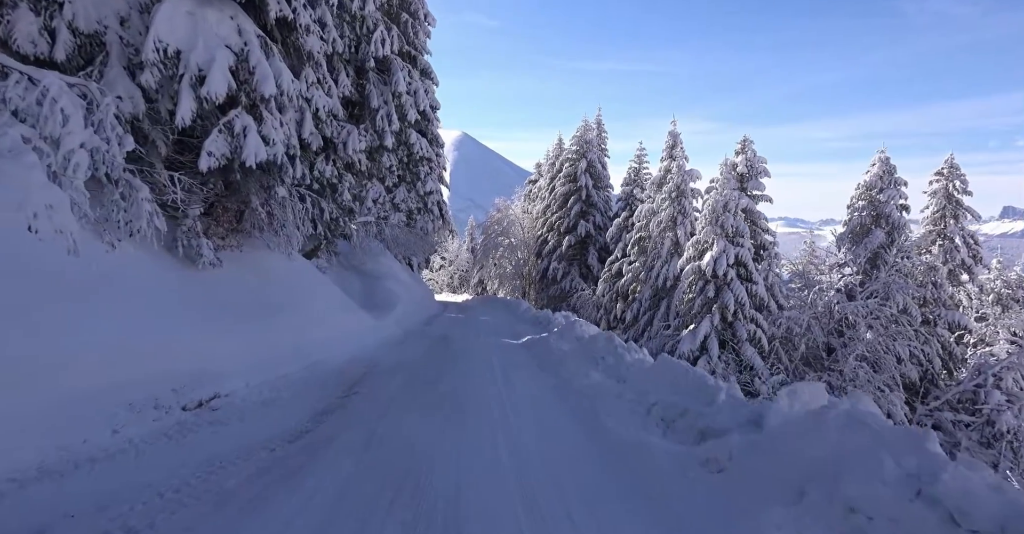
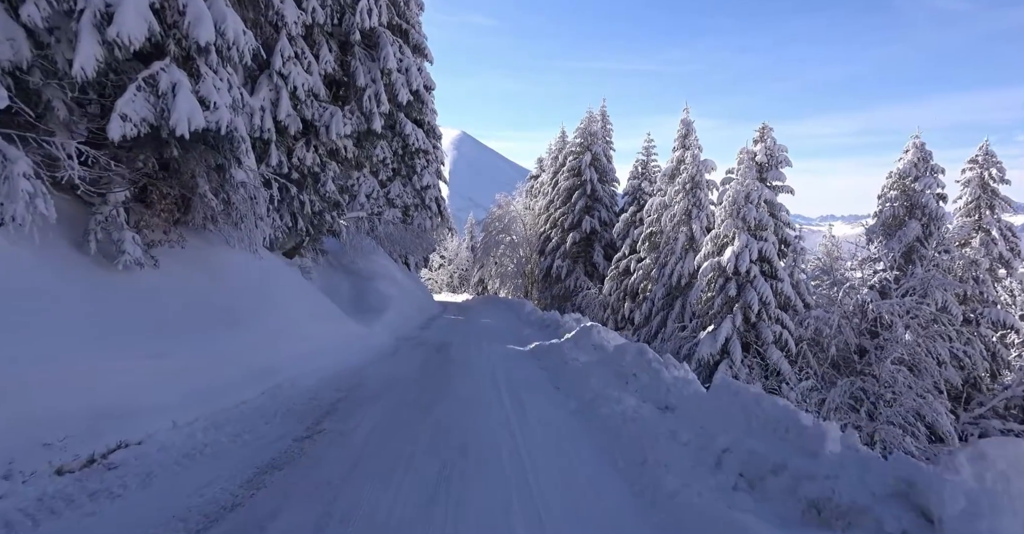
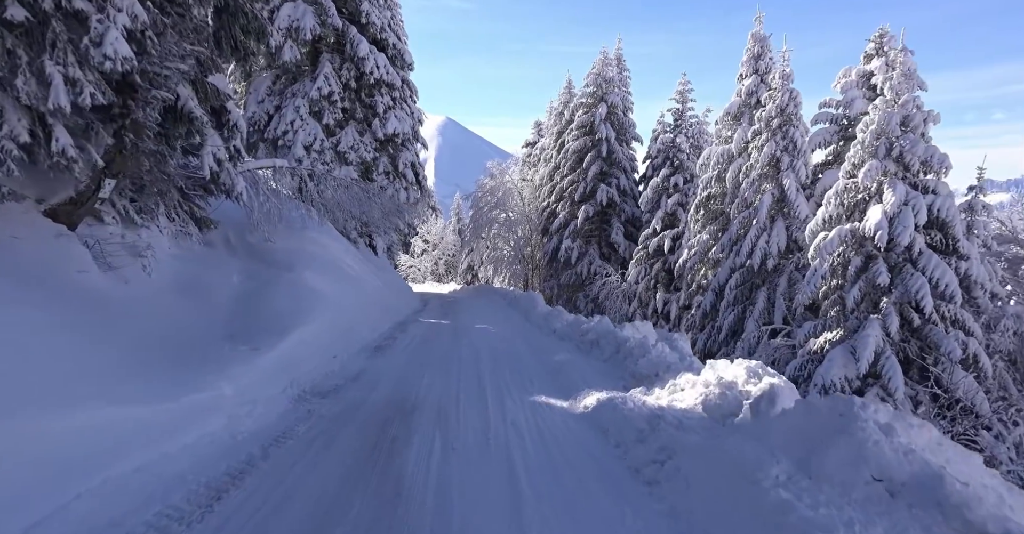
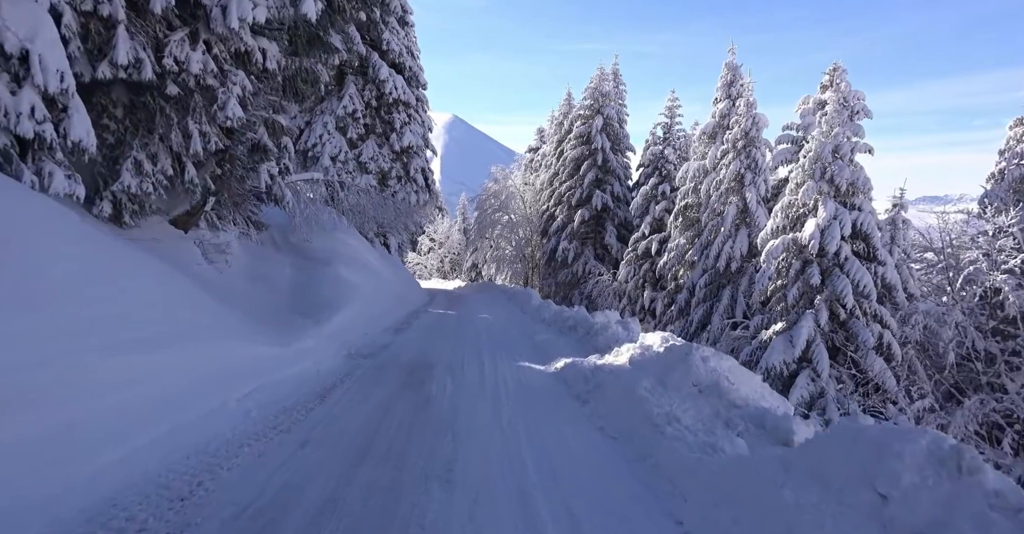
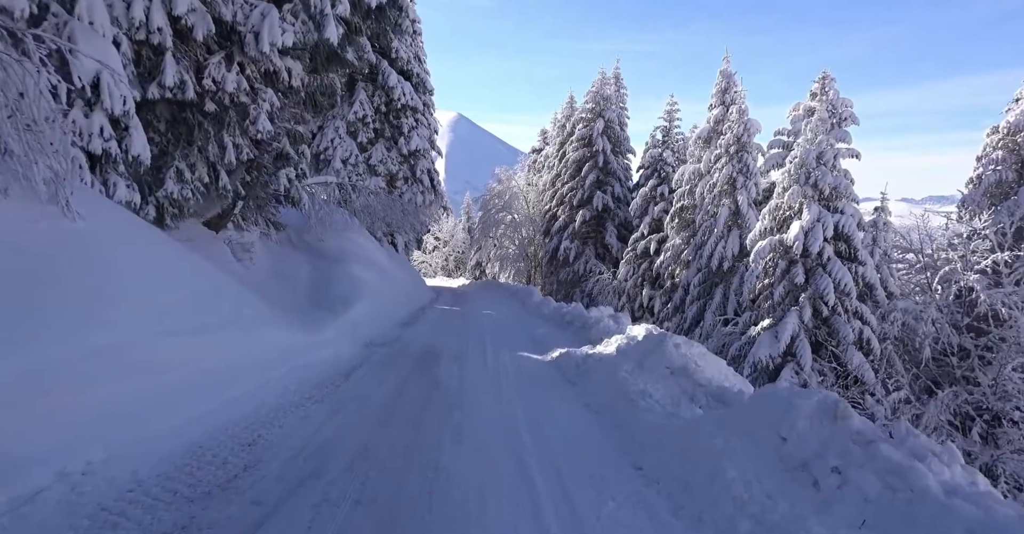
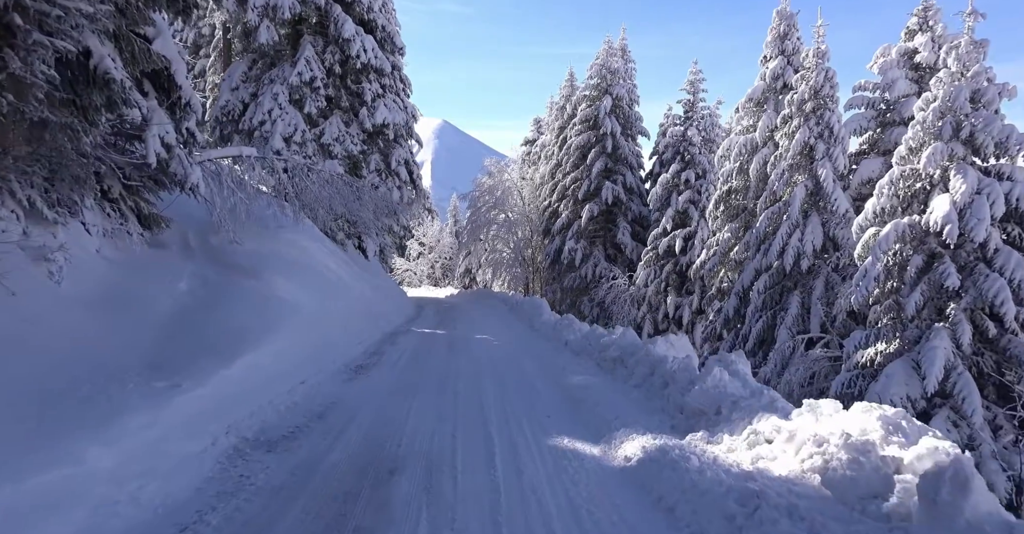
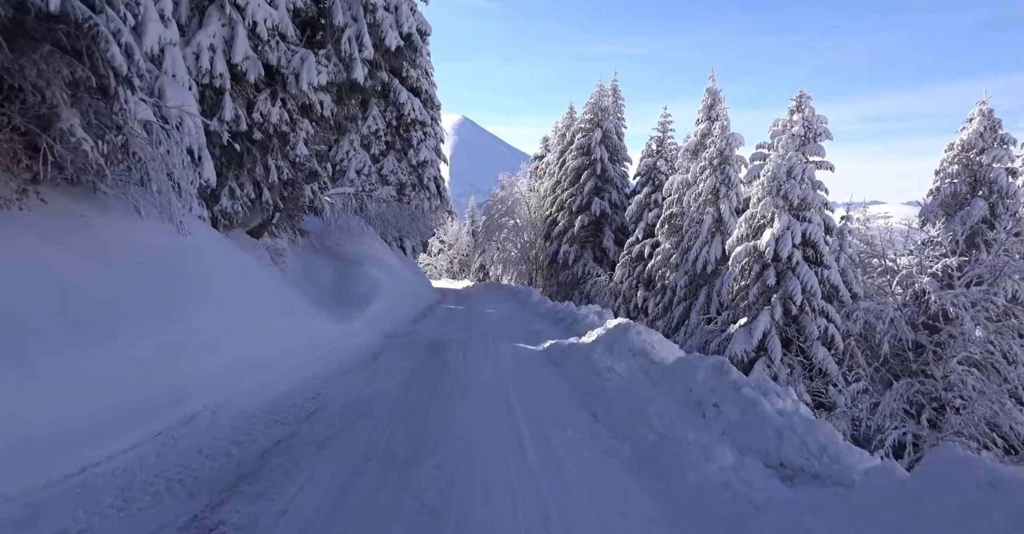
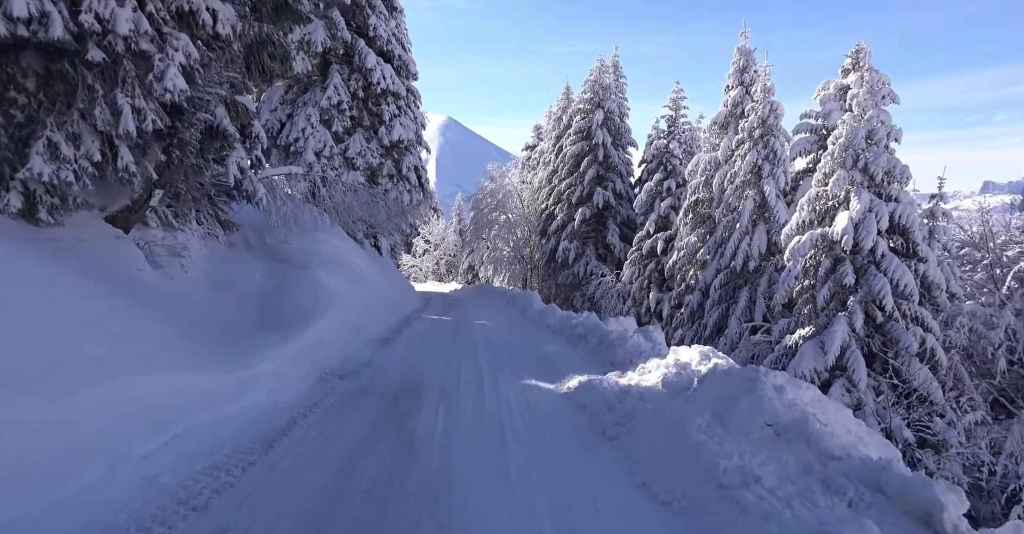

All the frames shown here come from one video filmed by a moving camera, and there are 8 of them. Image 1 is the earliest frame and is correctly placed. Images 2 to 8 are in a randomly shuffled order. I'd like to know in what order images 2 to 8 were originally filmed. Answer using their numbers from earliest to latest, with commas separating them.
2, 7, 5, 4, 8, 3, 6
